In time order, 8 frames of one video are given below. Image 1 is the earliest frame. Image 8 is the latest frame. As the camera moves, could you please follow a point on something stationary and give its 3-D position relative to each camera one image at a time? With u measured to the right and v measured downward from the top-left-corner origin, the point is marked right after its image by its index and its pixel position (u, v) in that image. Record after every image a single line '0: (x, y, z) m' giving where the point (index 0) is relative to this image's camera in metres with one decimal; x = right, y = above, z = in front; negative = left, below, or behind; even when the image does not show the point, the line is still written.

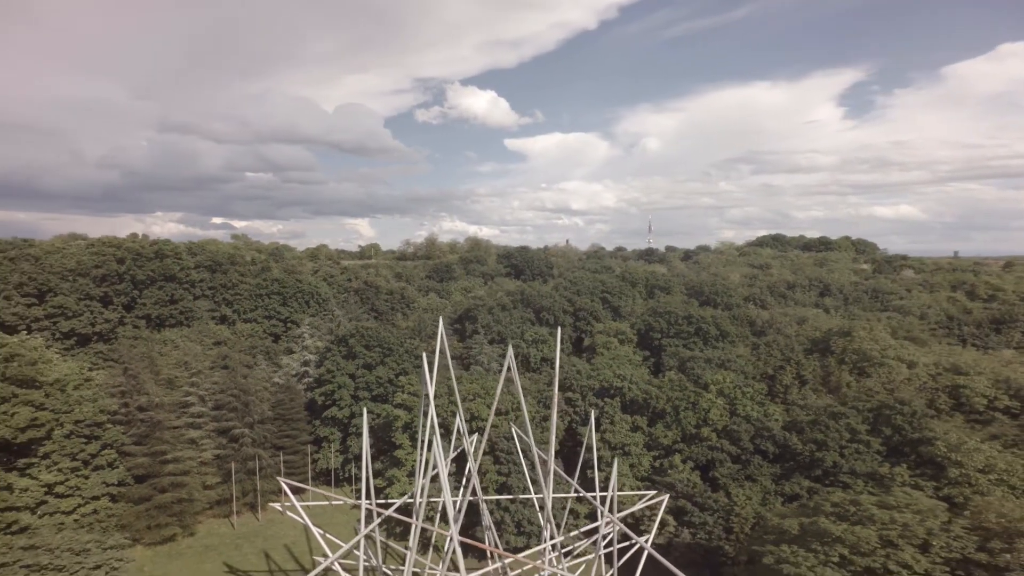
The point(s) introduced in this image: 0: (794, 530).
0: (+9.6, -8.7, +18.2) m
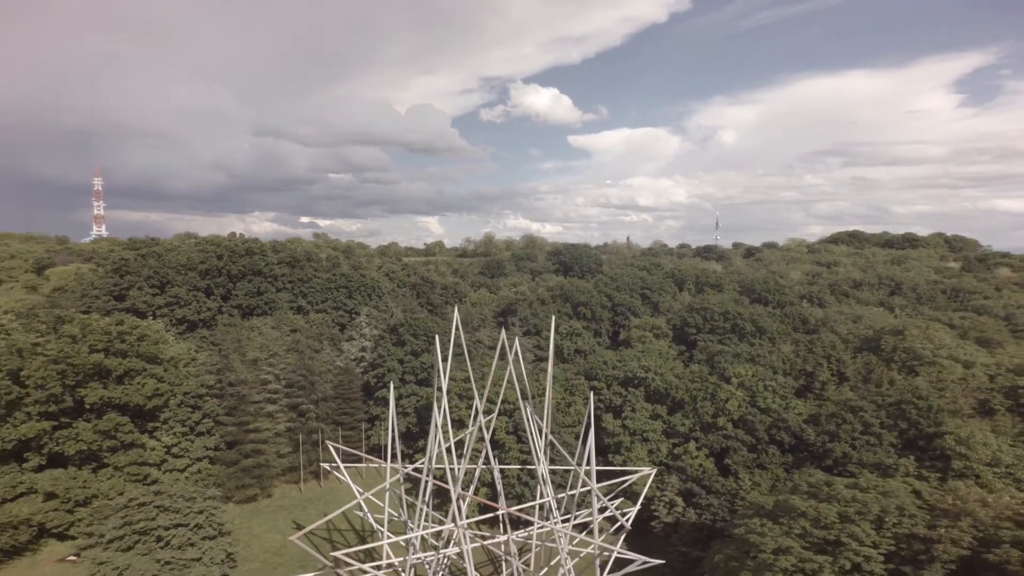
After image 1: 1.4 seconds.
0: (+9.8, -8.5, +19.7) m
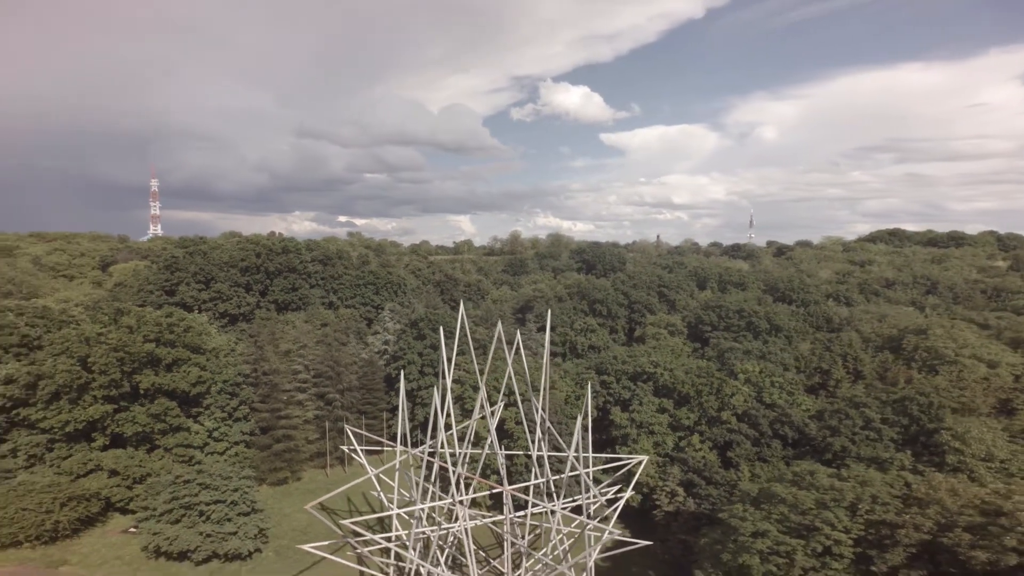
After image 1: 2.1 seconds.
0: (+9.7, -8.3, +20.7) m
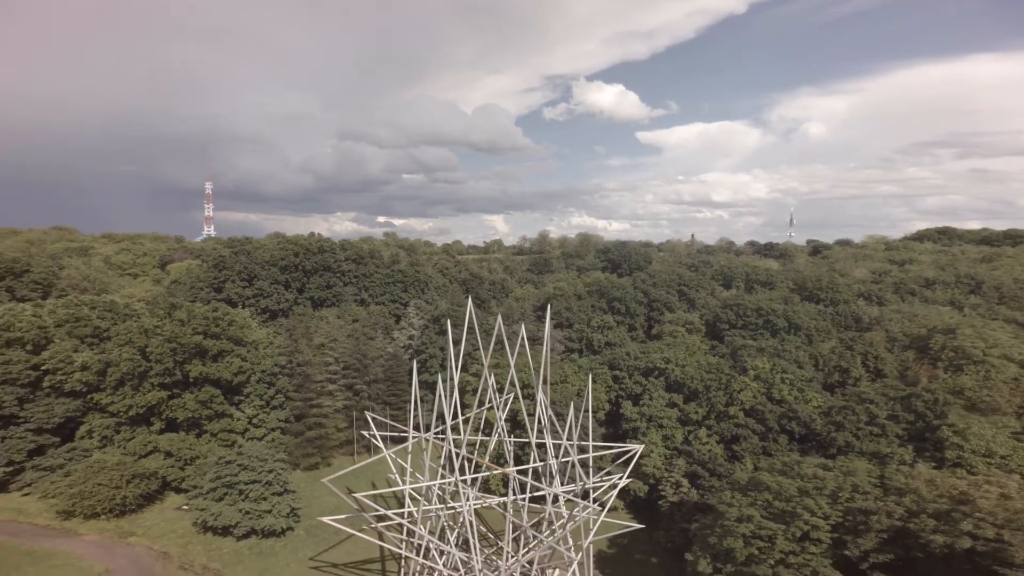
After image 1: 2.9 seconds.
0: (+9.8, -8.2, +21.5) m
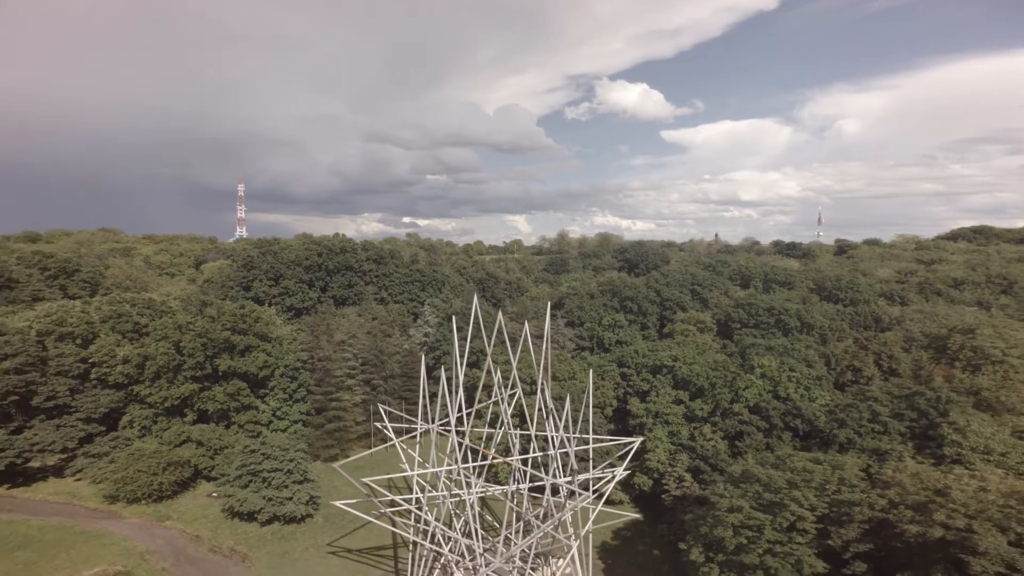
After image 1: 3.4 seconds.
0: (+9.8, -8.1, +22.1) m
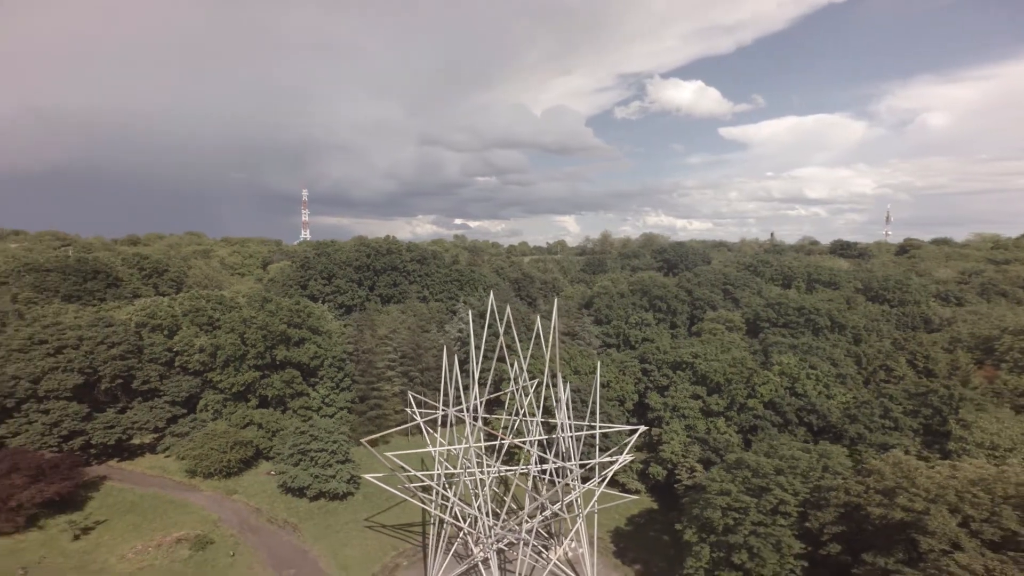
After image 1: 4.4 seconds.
0: (+10.1, -7.9, +23.3) m
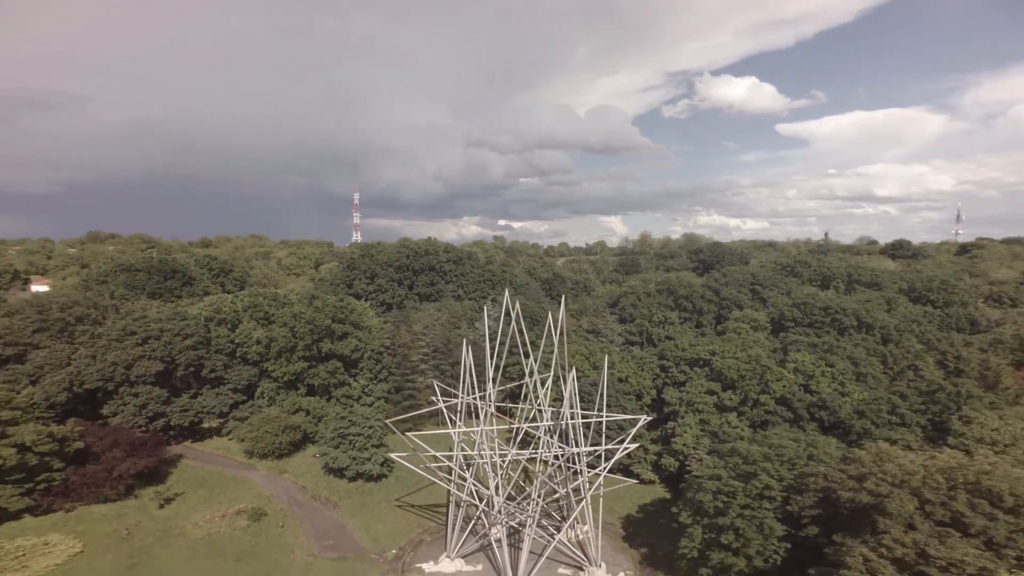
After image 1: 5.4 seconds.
0: (+10.4, -7.8, +24.5) m
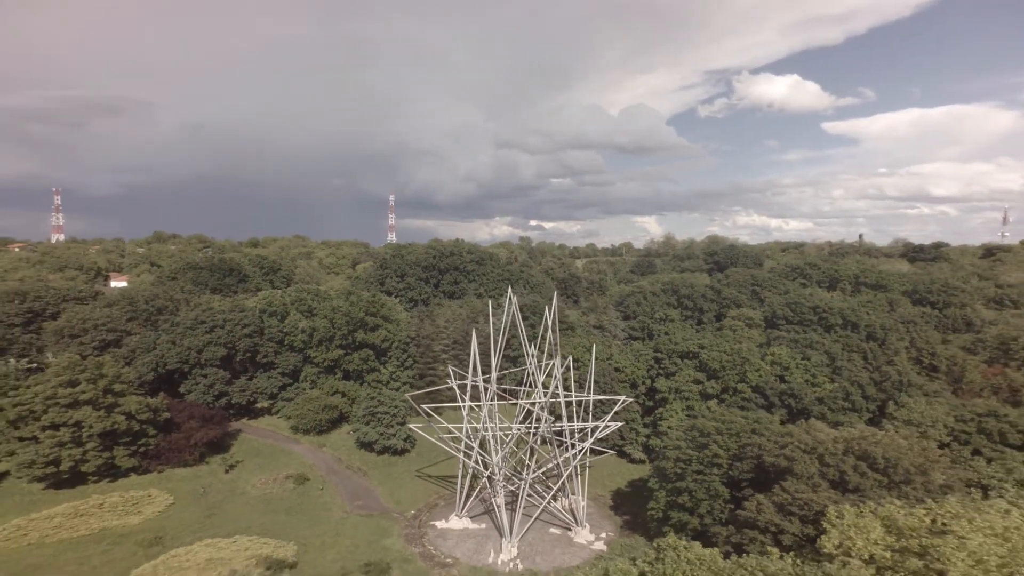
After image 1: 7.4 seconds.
0: (+10.0, -7.7, +28.6) m
